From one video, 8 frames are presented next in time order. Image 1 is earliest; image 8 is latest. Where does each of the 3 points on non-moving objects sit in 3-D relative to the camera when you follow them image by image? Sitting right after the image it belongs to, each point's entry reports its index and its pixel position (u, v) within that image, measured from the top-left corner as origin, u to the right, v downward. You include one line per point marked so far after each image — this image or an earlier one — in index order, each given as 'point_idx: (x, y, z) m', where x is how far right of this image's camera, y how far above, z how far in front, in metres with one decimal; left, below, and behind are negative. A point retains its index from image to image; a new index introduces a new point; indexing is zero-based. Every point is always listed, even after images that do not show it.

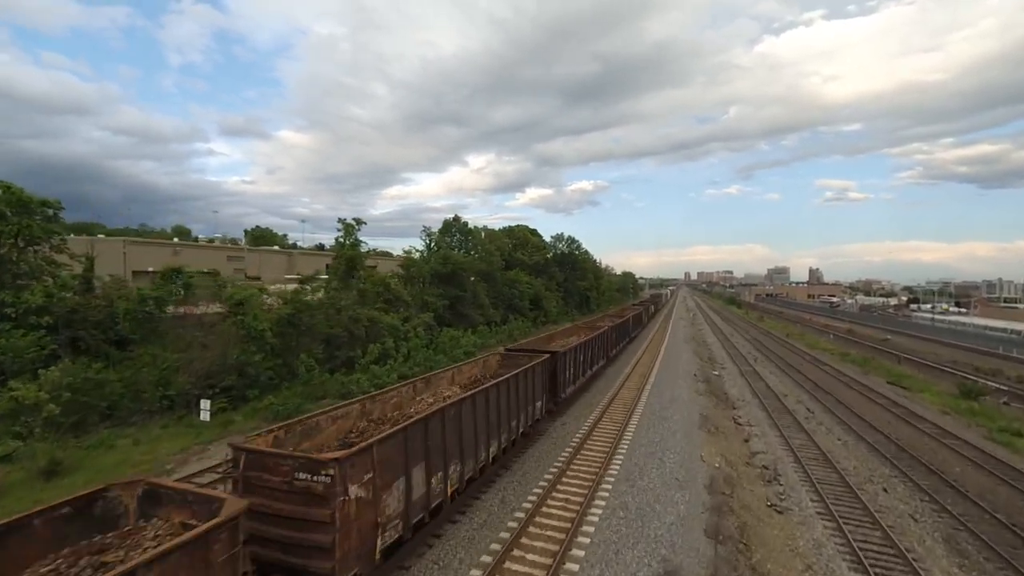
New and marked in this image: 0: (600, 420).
0: (+2.5, -3.9, +13.2) m
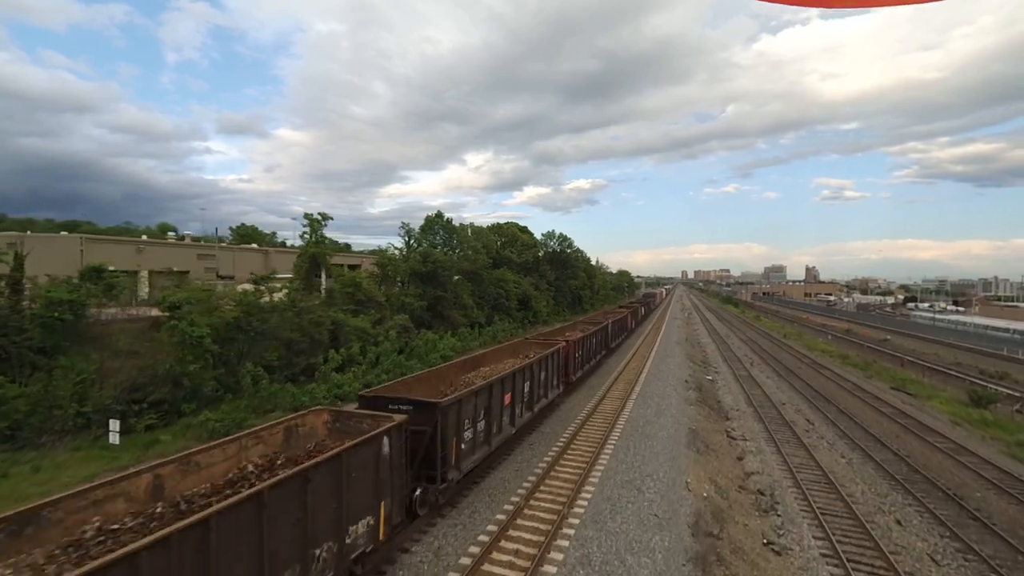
0: (+1.5, -3.9, +11.7) m
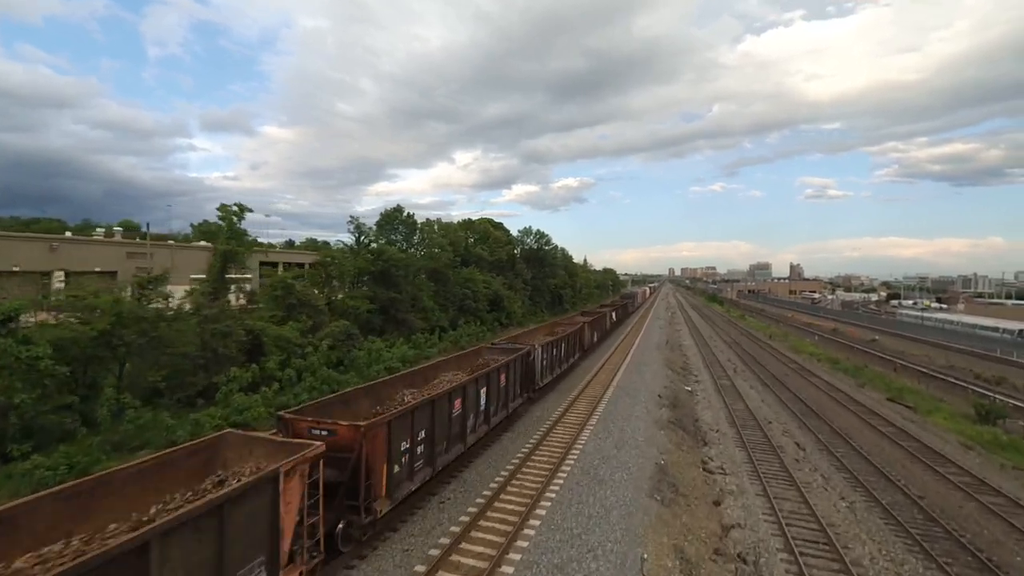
0: (-0.2, -4.1, +9.0) m
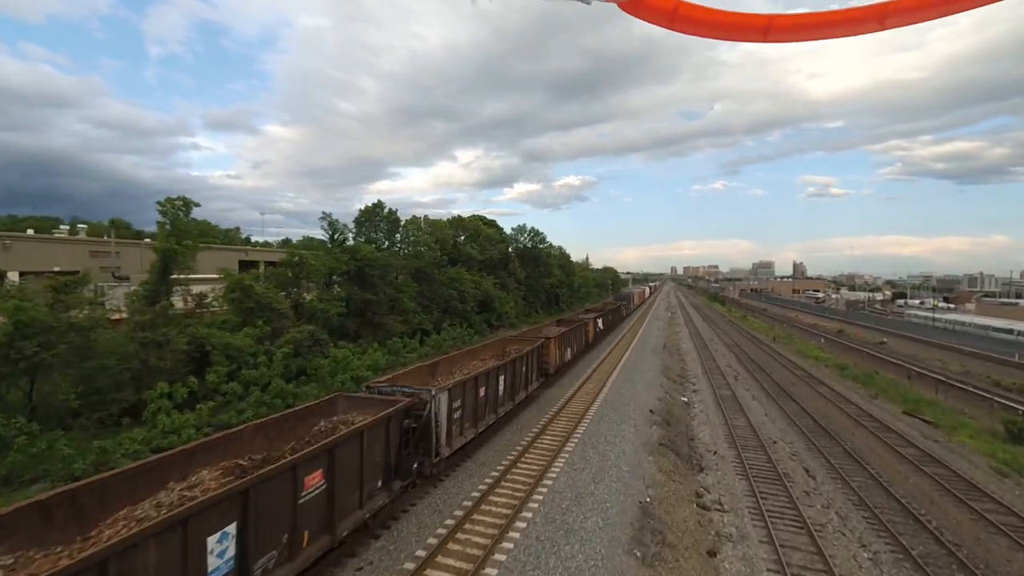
0: (-1.2, -4.2, +7.2) m
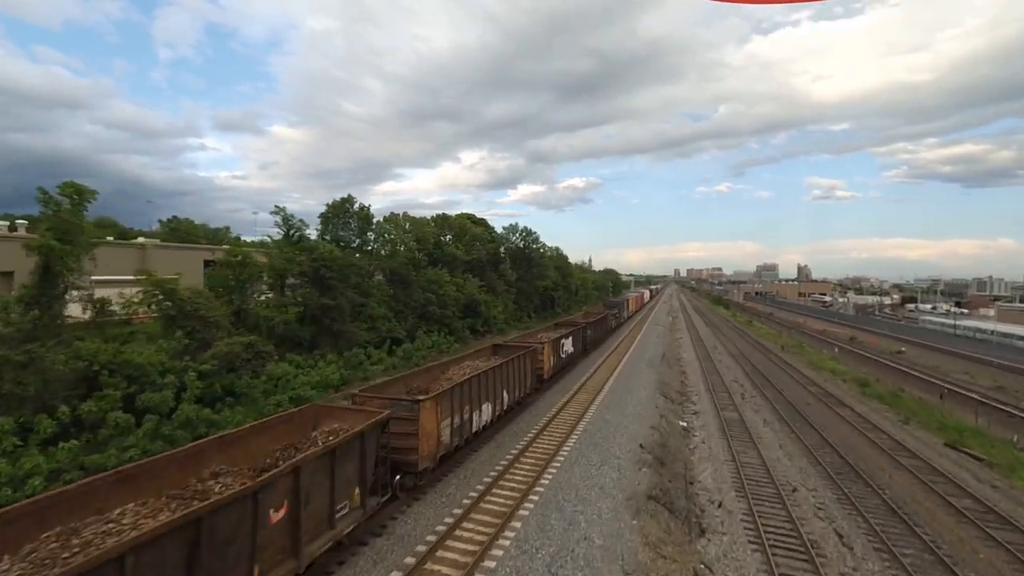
0: (-2.4, -4.3, +4.4) m
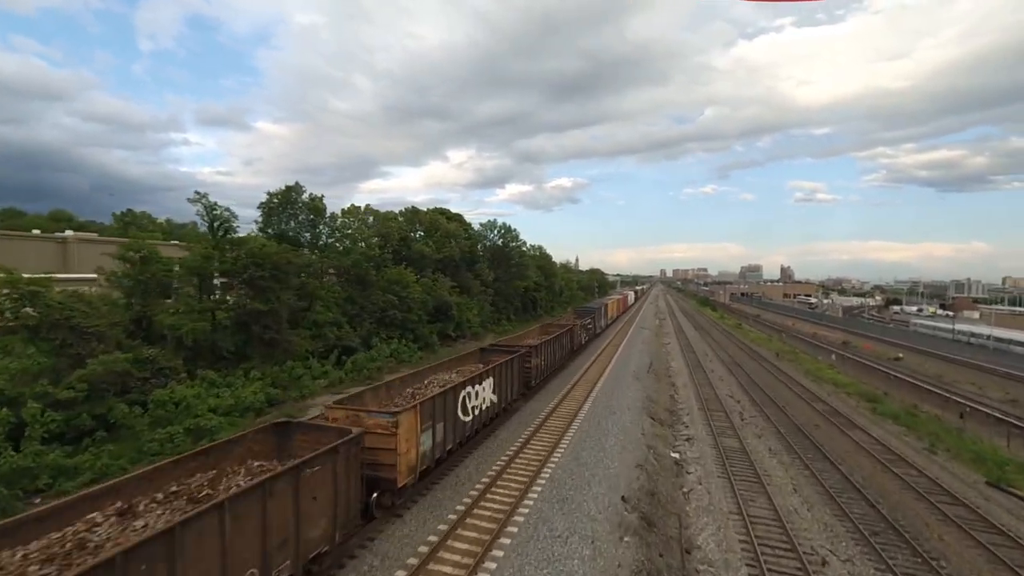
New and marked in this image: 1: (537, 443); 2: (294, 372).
0: (-3.4, -4.4, +1.3) m
1: (+0.9, -4.4, +13.3) m
2: (-8.8, -3.4, +18.1) m
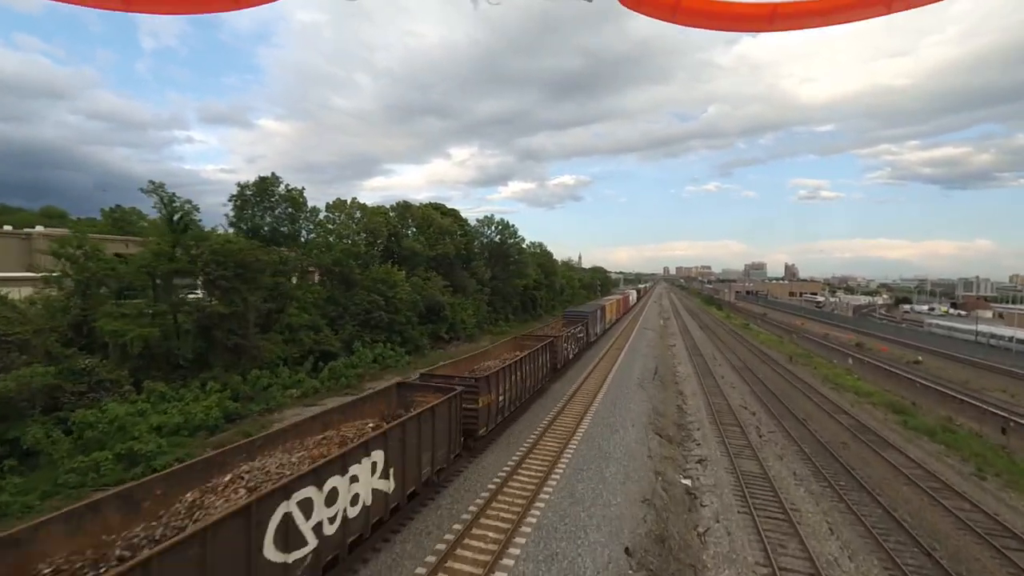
0: (-3.8, -4.5, -0.5) m
1: (+0.5, -4.5, +11.4) m
2: (-9.1, -3.4, +16.4) m
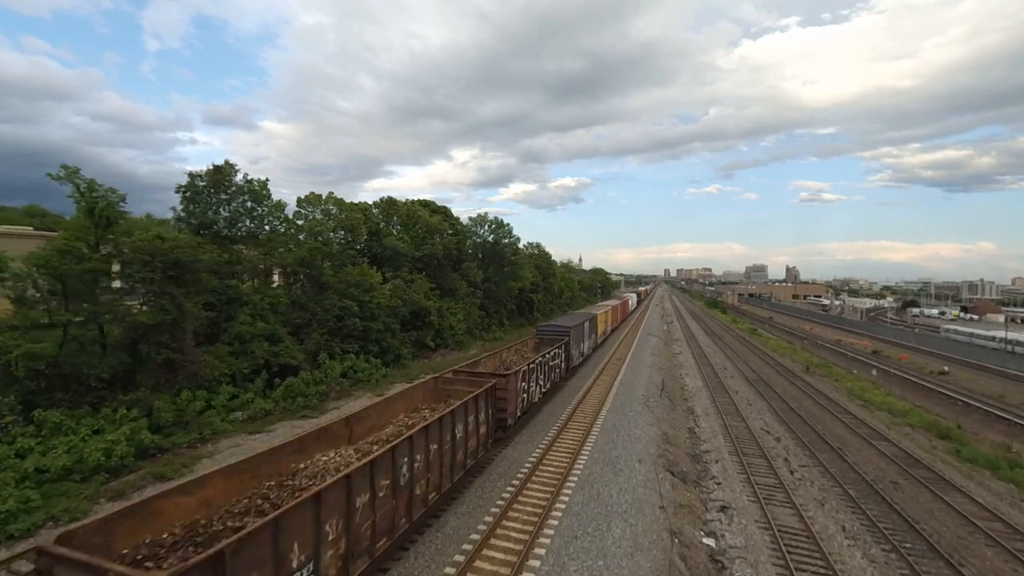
0: (-4.3, -4.7, -3.1) m
1: (0.0, -4.6, +8.8) m
2: (-9.7, -3.5, +13.7) m
